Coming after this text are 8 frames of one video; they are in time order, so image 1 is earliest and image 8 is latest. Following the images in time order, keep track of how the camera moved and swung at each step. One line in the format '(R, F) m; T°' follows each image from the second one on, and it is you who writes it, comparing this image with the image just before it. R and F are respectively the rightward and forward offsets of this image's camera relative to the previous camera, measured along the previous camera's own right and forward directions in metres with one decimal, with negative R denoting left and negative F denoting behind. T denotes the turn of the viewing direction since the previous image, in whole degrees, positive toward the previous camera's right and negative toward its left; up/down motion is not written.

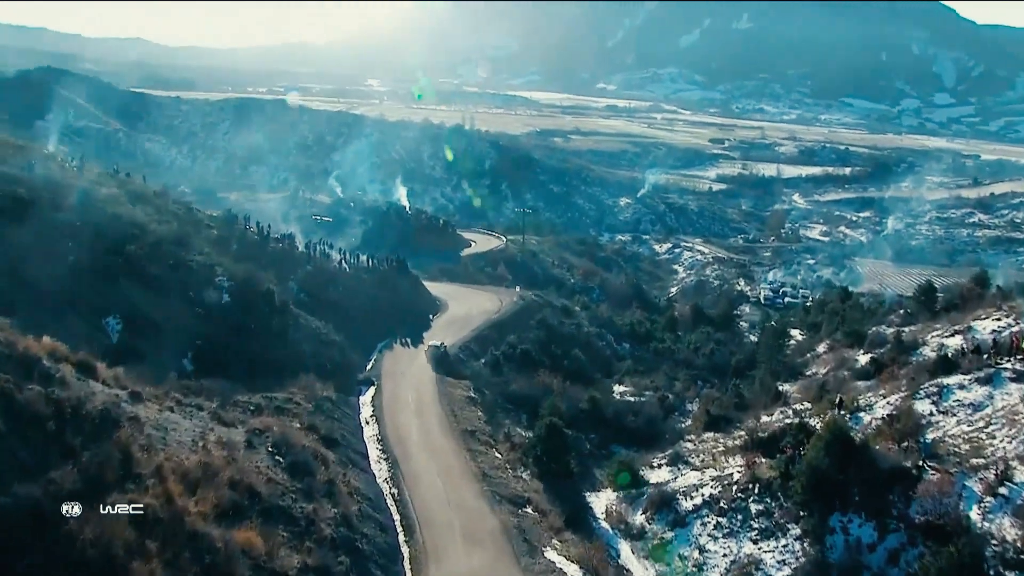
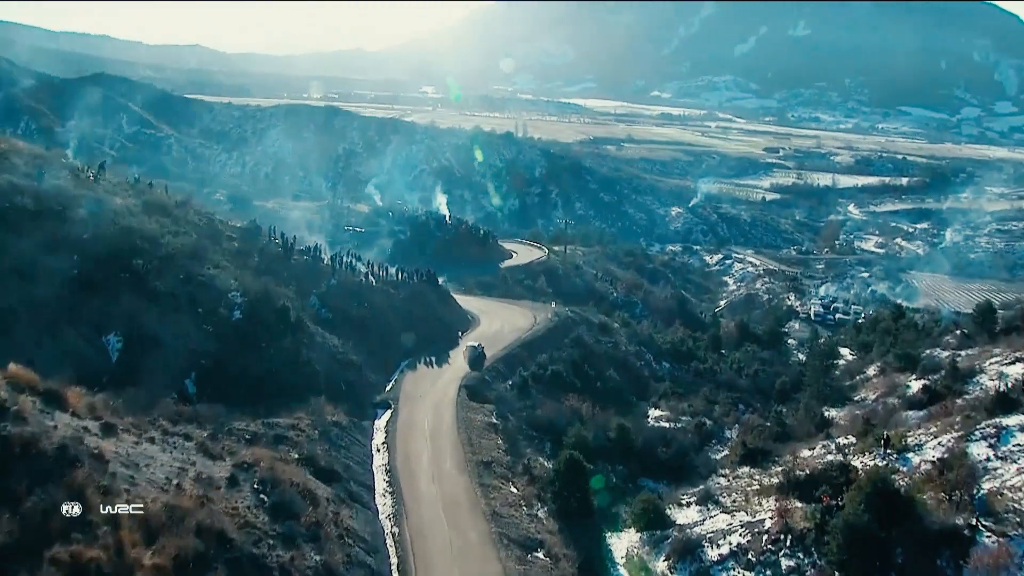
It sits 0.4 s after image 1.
(+0.8, +2.3) m; -2°
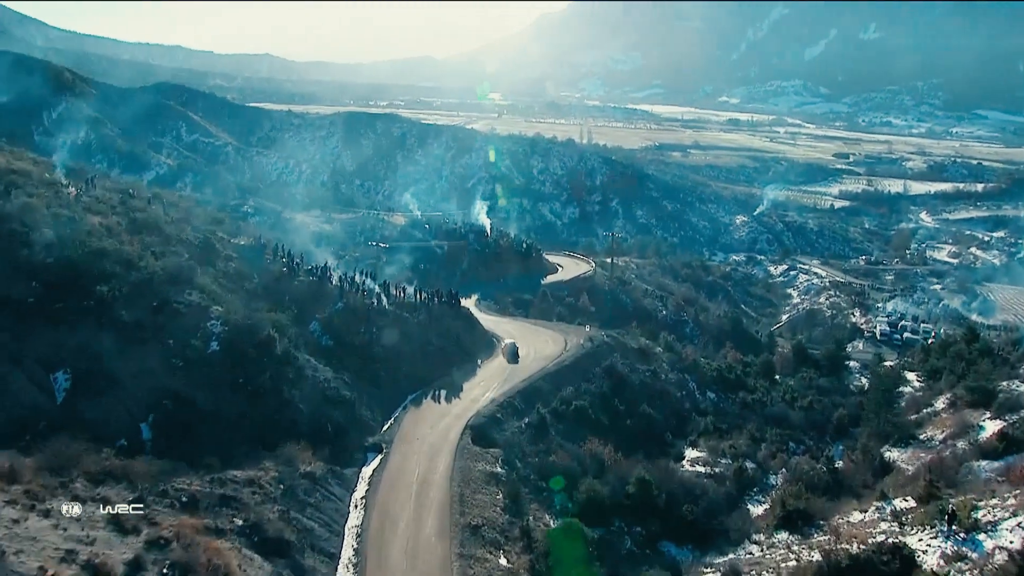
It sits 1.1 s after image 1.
(+1.5, +4.5) m; -3°
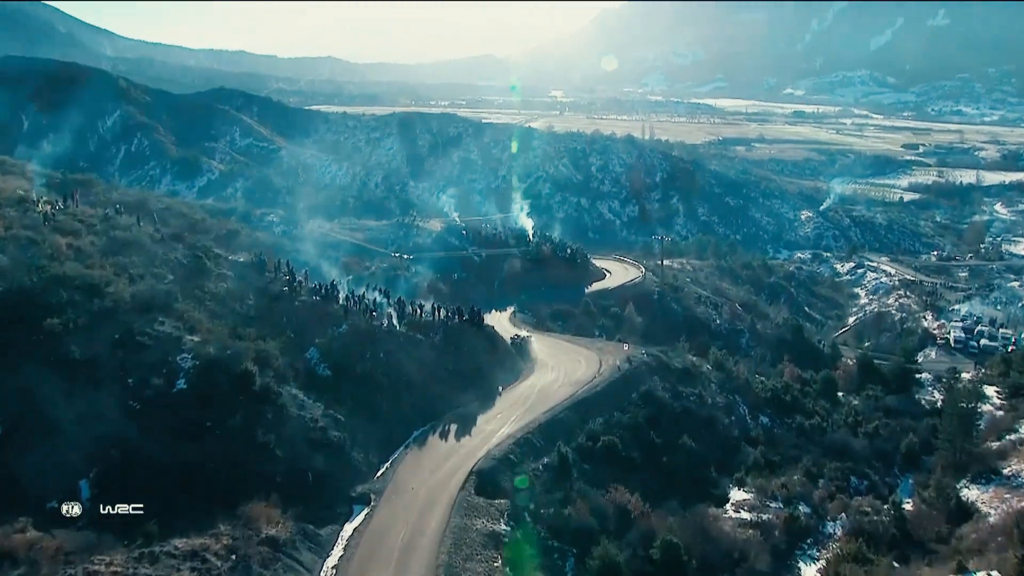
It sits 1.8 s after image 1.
(+1.3, +4.5) m; -3°
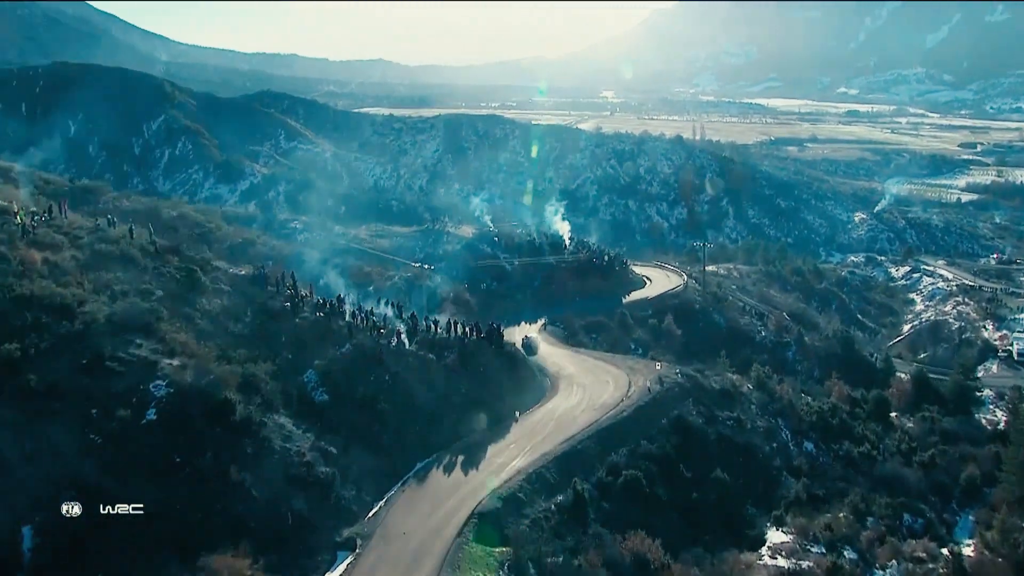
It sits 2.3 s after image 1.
(+0.9, +3.1) m; -2°
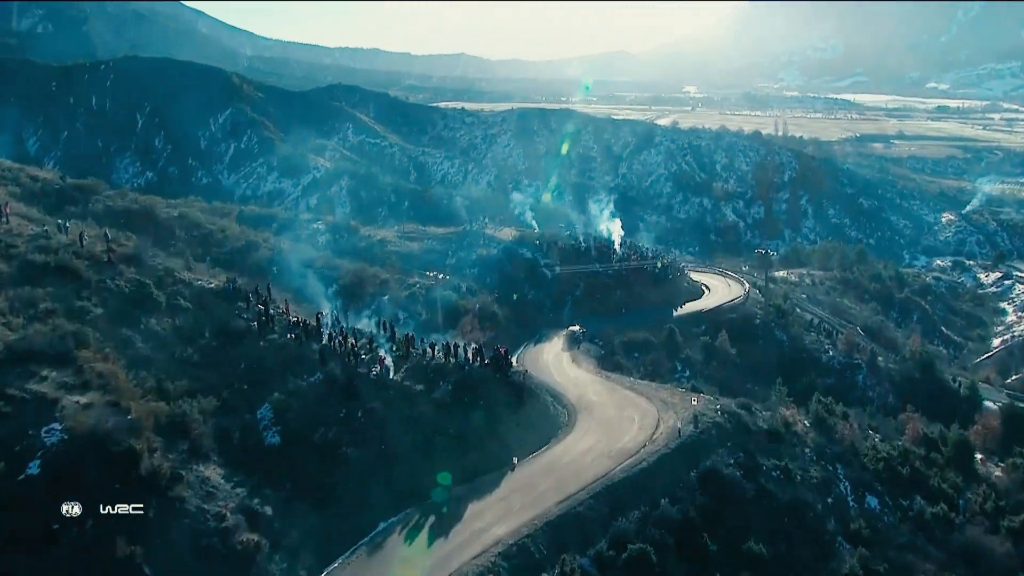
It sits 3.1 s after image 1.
(+1.8, +5.7) m; -4°
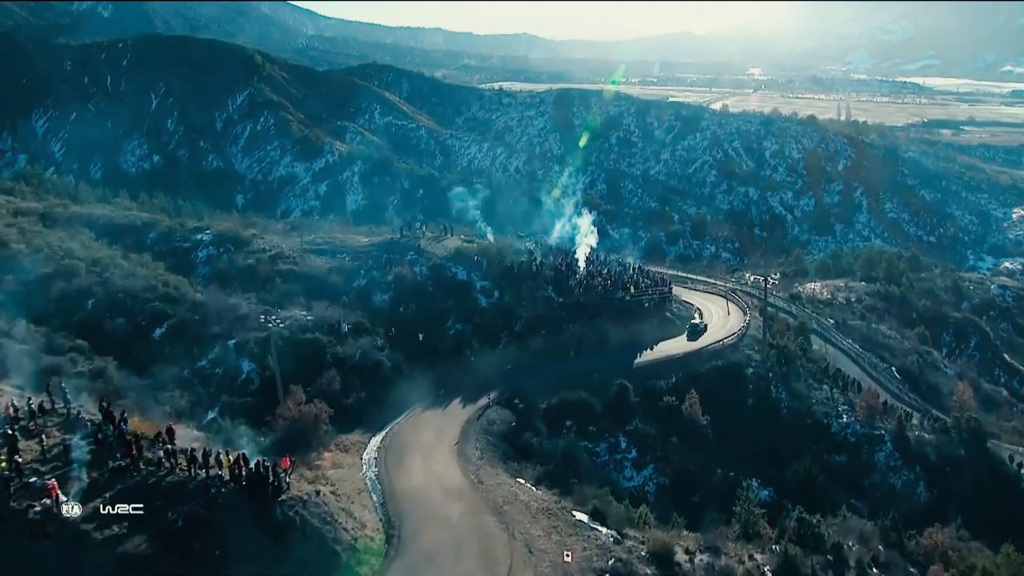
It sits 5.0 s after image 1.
(+4.7, +12.2) m; -3°
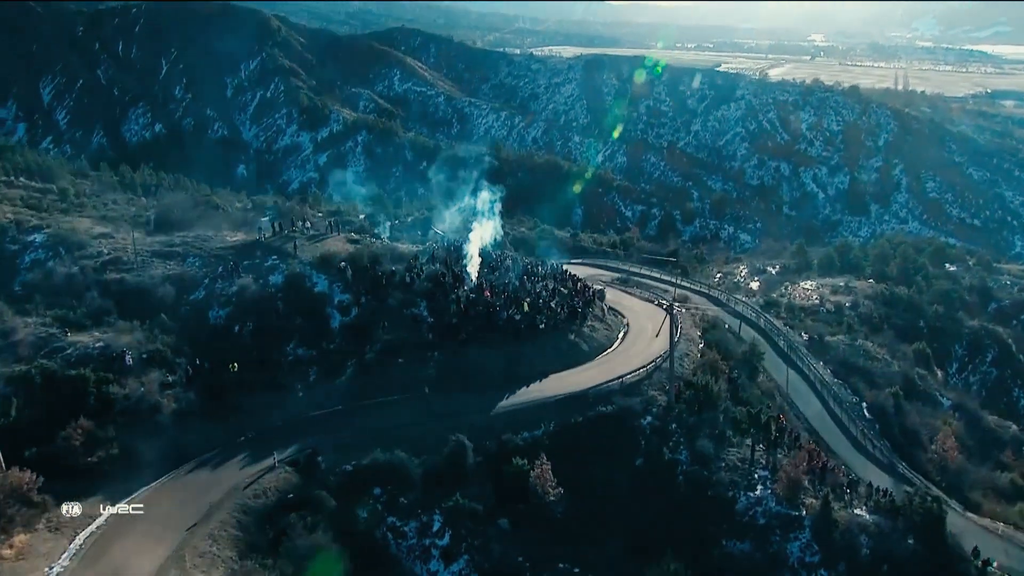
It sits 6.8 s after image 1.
(+5.2, +7.8) m; -3°
